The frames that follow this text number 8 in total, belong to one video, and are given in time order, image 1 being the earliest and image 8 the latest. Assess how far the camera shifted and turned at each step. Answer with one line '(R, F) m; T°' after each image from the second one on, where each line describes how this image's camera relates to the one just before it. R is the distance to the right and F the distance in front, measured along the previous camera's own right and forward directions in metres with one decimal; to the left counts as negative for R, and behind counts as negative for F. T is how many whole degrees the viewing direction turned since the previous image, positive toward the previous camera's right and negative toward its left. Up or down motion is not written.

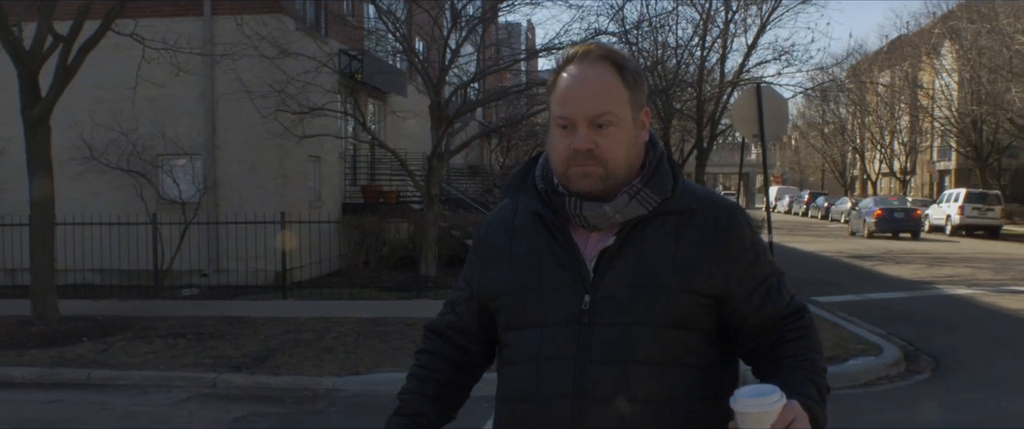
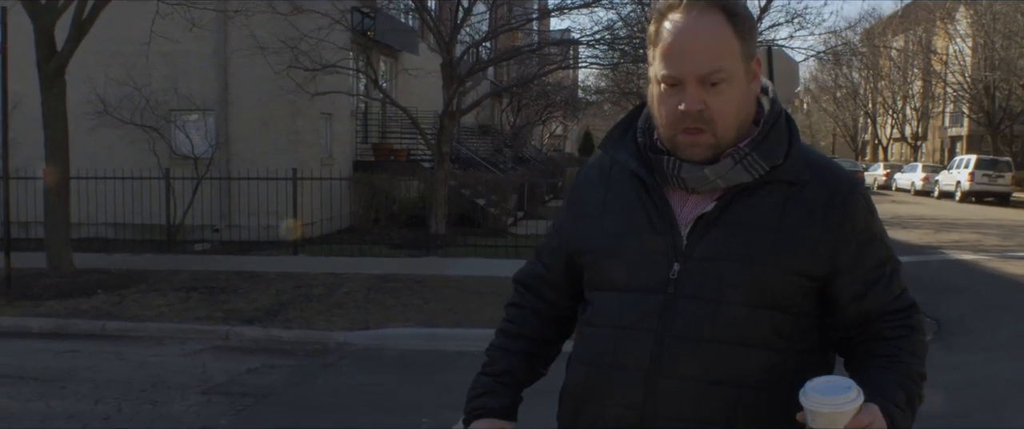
(0.0, -0.1) m; 0°
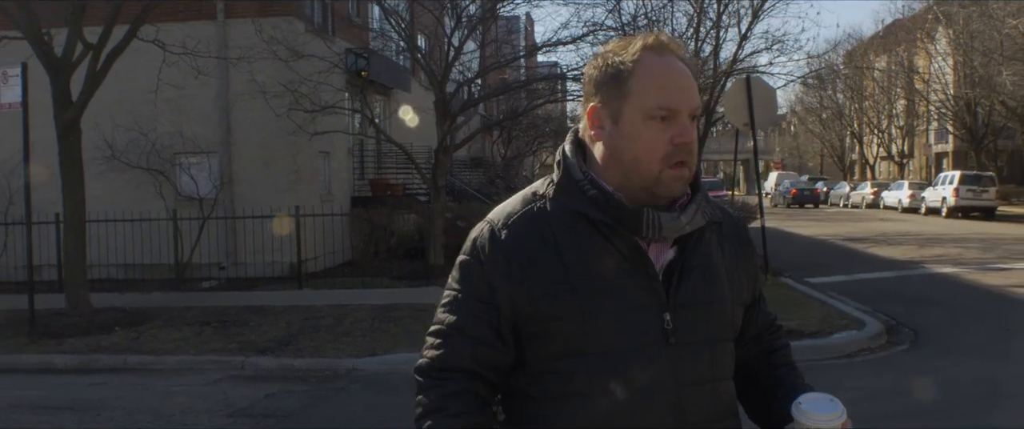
(0.0, -0.6) m; 0°
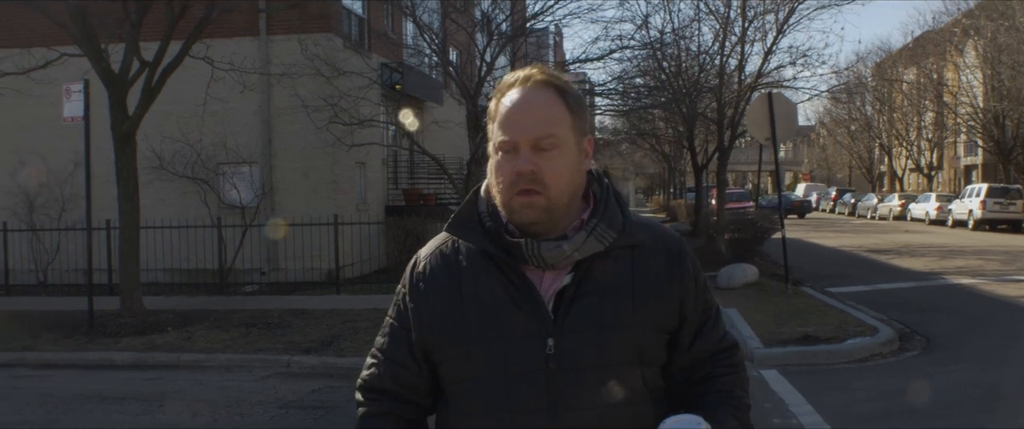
(0.0, -0.6) m; -2°
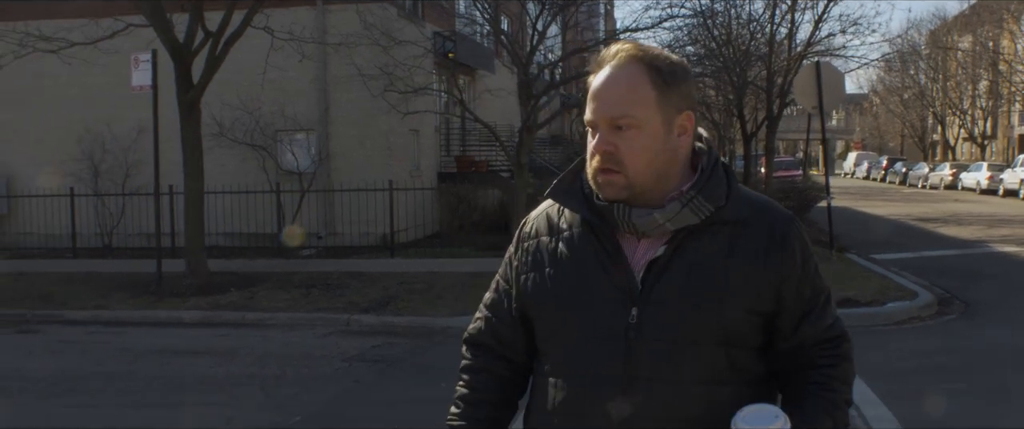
(-0.1, -0.3) m; -3°
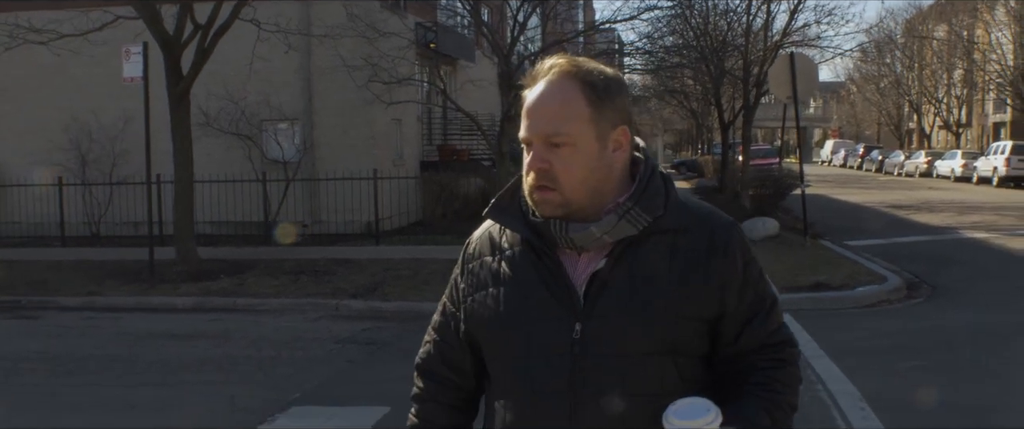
(0.0, -0.4) m; +1°
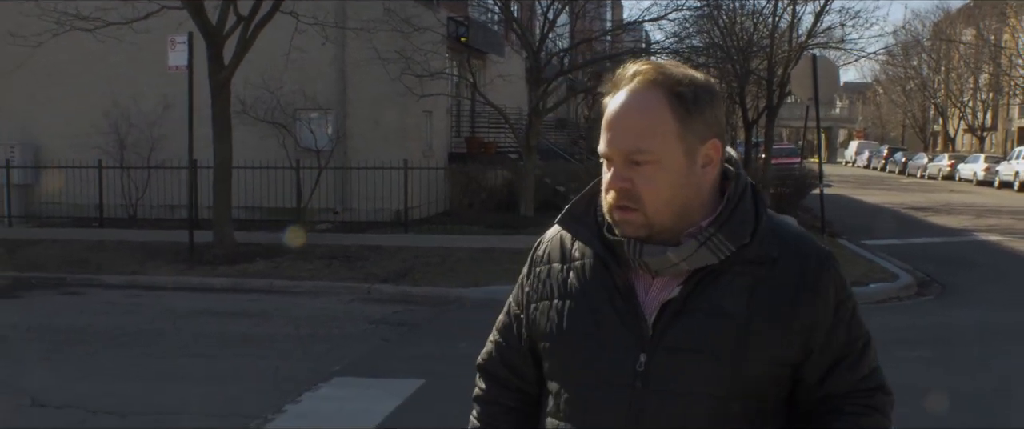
(-0.1, -0.4) m; -1°
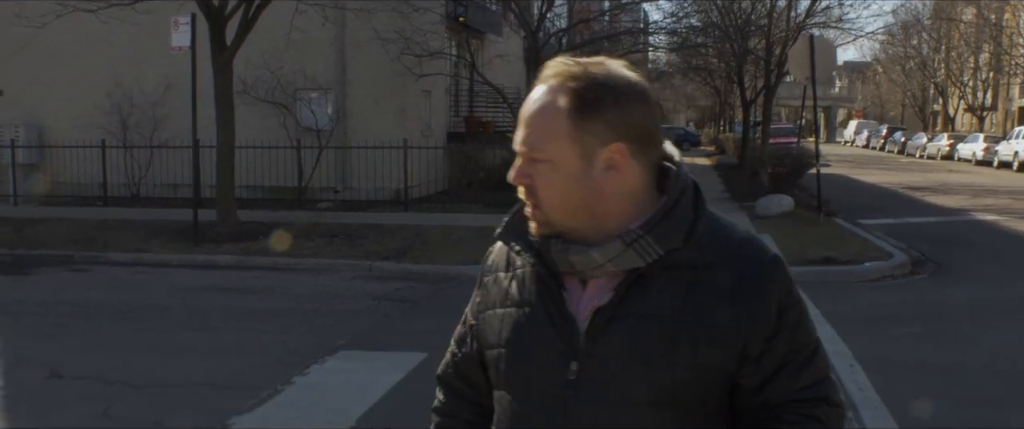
(0.0, -0.2) m; 0°
